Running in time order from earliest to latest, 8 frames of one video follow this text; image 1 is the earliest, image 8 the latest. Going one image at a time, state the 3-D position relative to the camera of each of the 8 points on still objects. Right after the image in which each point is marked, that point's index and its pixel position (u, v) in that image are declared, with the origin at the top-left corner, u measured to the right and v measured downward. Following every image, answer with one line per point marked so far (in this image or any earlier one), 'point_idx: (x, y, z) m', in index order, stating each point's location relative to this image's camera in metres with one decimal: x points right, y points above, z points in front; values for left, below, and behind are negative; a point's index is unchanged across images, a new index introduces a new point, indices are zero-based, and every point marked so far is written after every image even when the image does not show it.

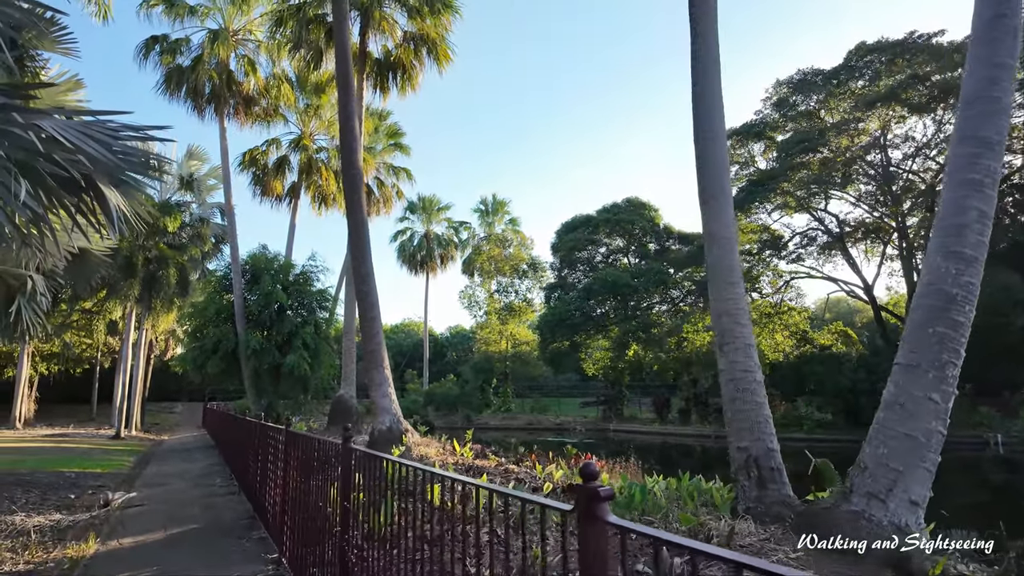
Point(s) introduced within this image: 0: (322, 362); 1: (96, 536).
0: (-5.6, -2.2, +17.4) m
1: (-4.1, -2.4, +5.8) m
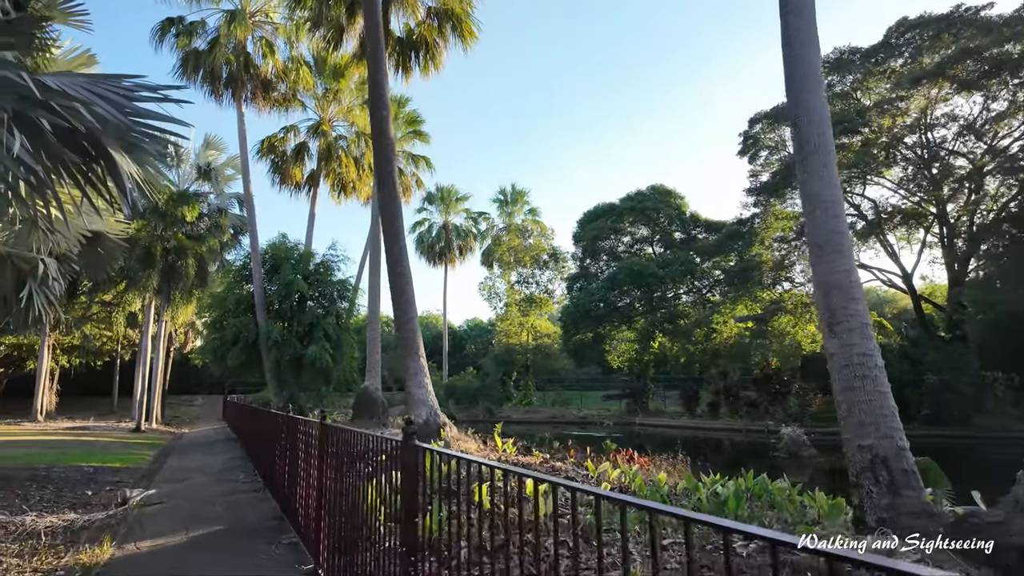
0: (-4.8, -1.9, +17.0) m
1: (-3.6, -2.2, +5.3) m
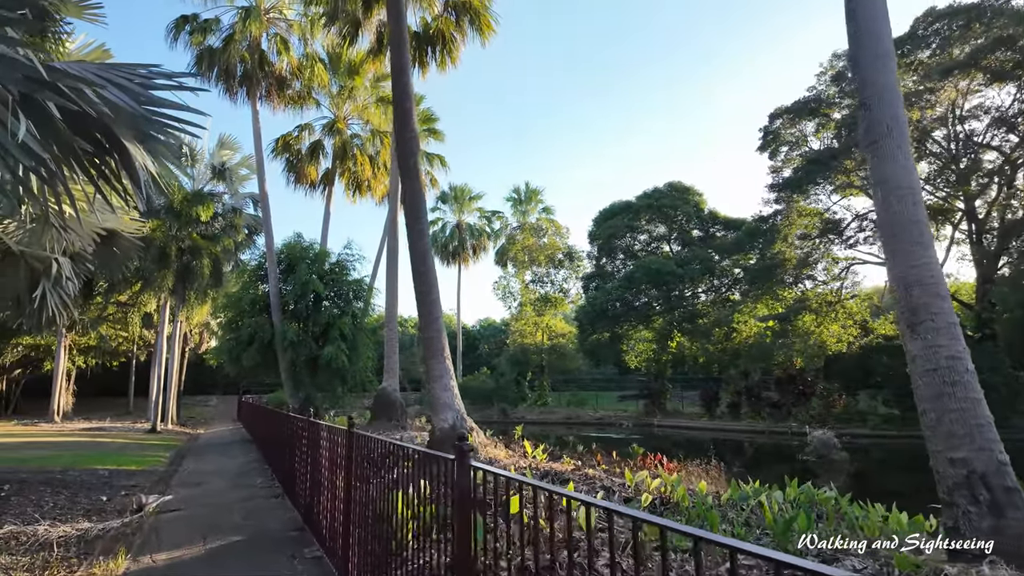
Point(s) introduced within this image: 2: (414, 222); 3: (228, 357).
0: (-4.3, -1.9, +16.8) m
1: (-3.3, -2.2, +5.0) m
2: (-1.0, +0.7, +6.2) m
3: (-8.3, -2.0, +17.3) m
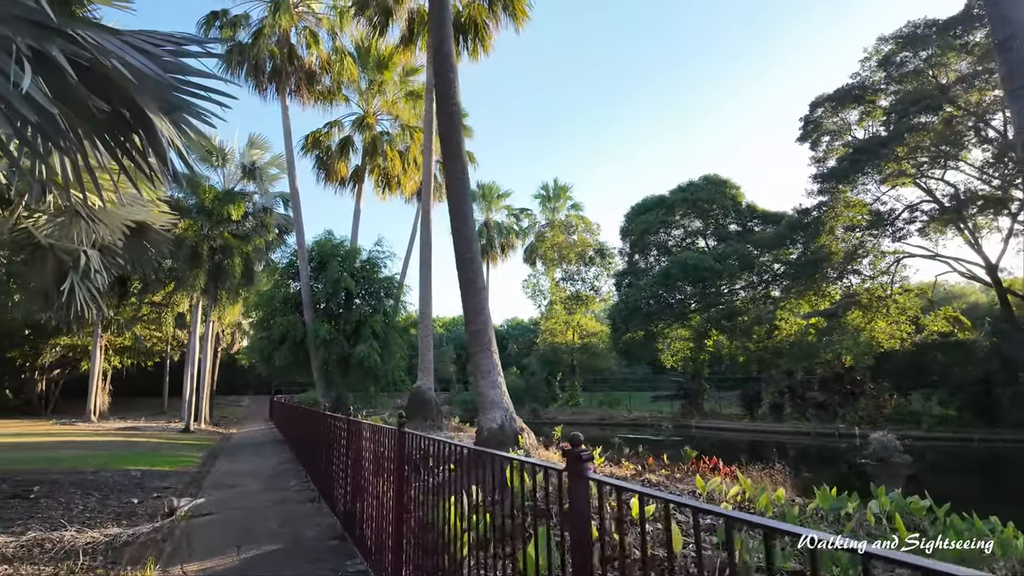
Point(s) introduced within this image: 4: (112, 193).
0: (-3.3, -1.8, +16.4) m
1: (-2.8, -2.1, +4.7) m
2: (-0.5, +0.8, +5.8) m
3: (-7.3, -2.0, +17.1) m
4: (-4.9, +1.2, +7.3) m
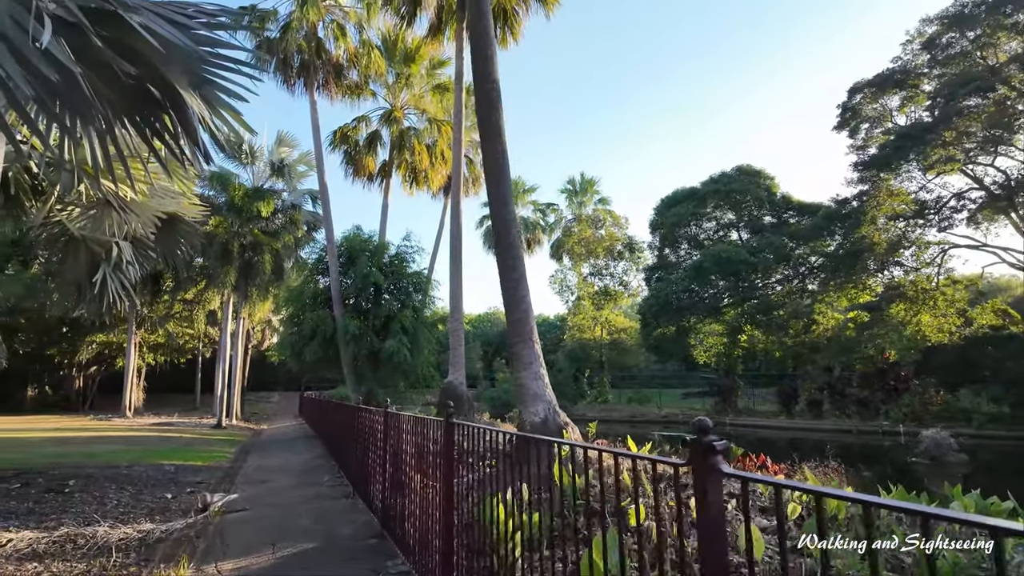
0: (-2.5, -1.7, +16.3) m
1: (-2.4, -2.0, +4.5) m
2: (-0.1, +0.9, +5.5) m
3: (-6.4, -1.9, +17.1) m
4: (-4.5, +1.3, +7.2) m
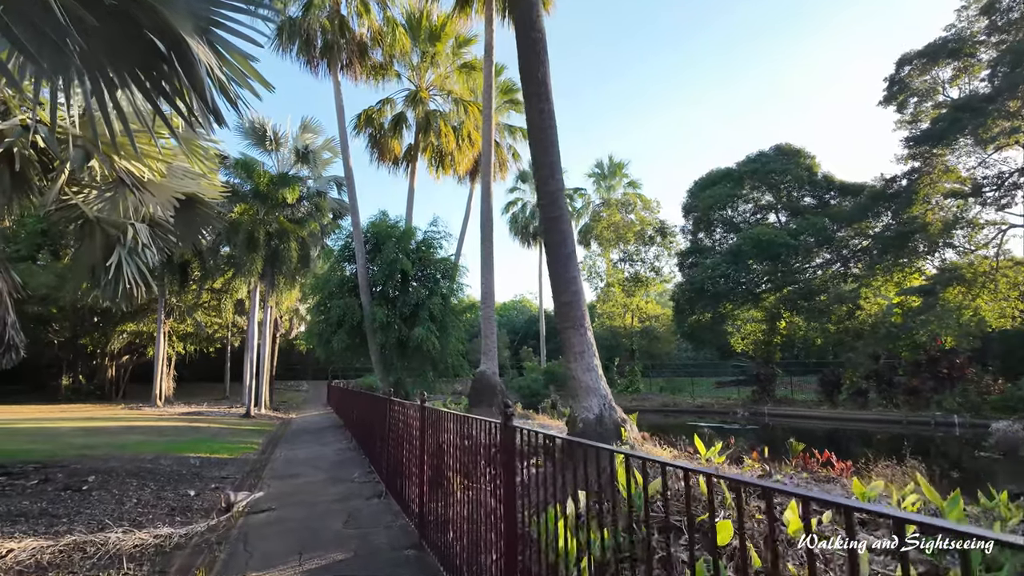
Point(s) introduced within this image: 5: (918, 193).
0: (-1.6, -1.3, +15.8) m
1: (-2.1, -1.9, +4.0) m
2: (+0.3, +1.1, +4.9) m
3: (-5.5, -1.5, +16.8) m
4: (-4.0, +1.4, +6.8) m
5: (+12.7, +3.0, +18.6) m
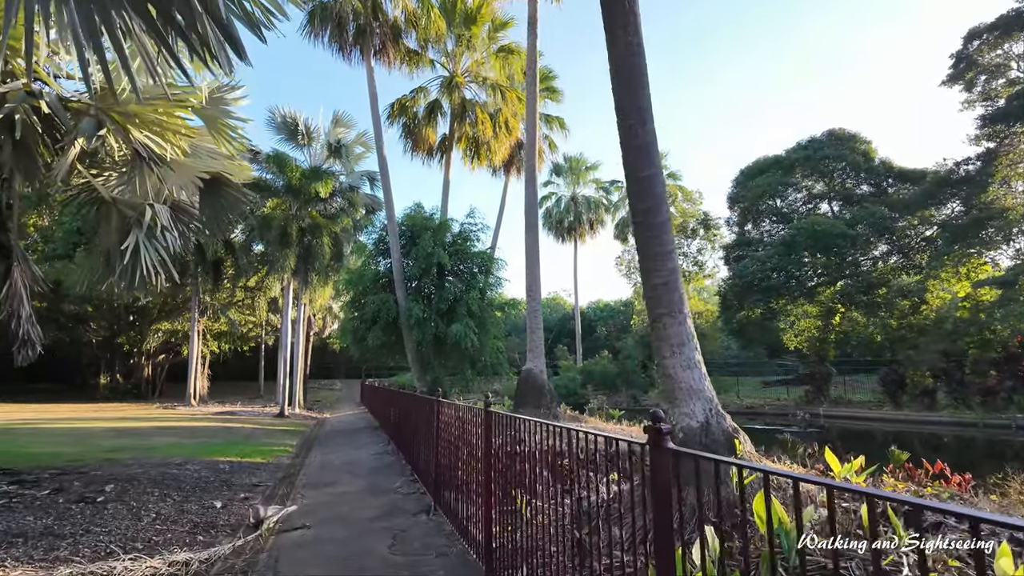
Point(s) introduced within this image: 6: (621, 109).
0: (-0.6, -1.2, +15.0) m
1: (-1.6, -1.8, +3.3) m
2: (+0.8, +1.2, +4.0) m
3: (-4.4, -1.4, +16.2) m
4: (-3.4, +1.6, +6.1) m
5: (+13.9, +3.3, +17.1) m
6: (+0.7, +1.2, +4.0) m
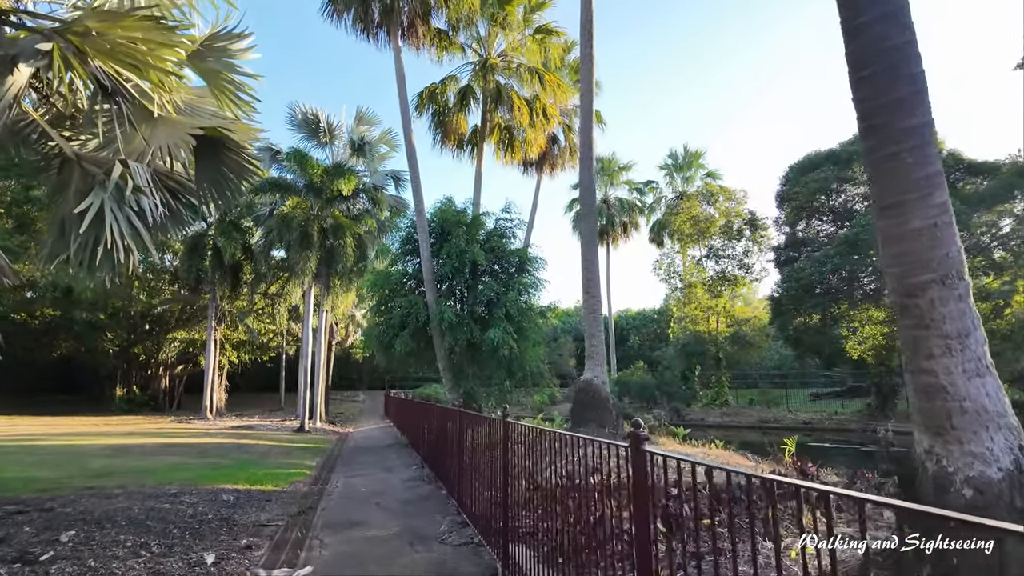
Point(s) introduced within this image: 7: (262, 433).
0: (+0.4, -1.2, +13.4) m
1: (-1.0, -1.6, +1.8) m
2: (+1.4, +1.4, +2.5) m
3: (-3.4, -1.4, +14.7) m
4: (-2.8, +1.7, +4.7) m
5: (+14.9, +3.3, +15.2) m
6: (+1.3, +1.3, +2.5) m
7: (-7.0, -4.1, +16.7) m
